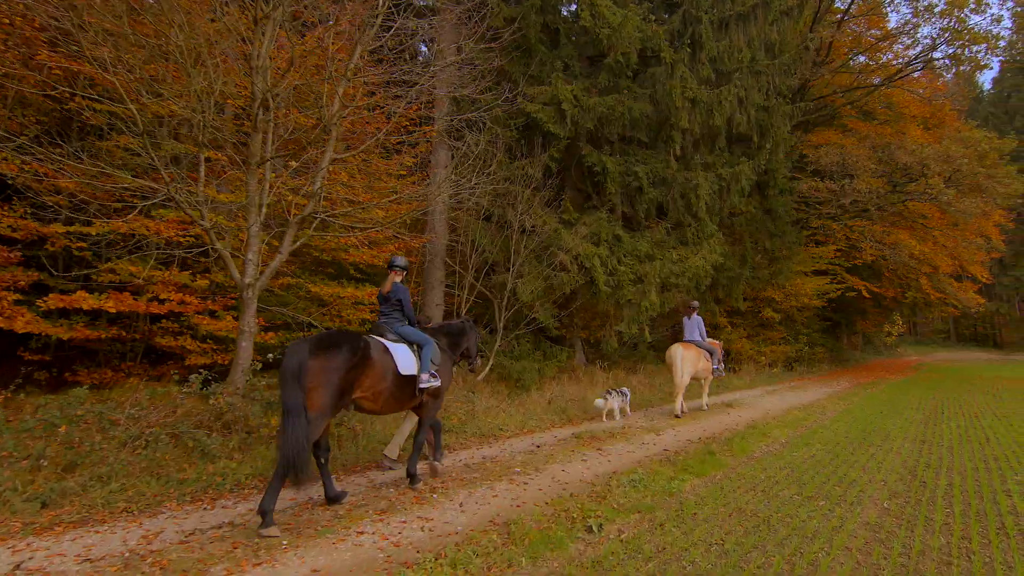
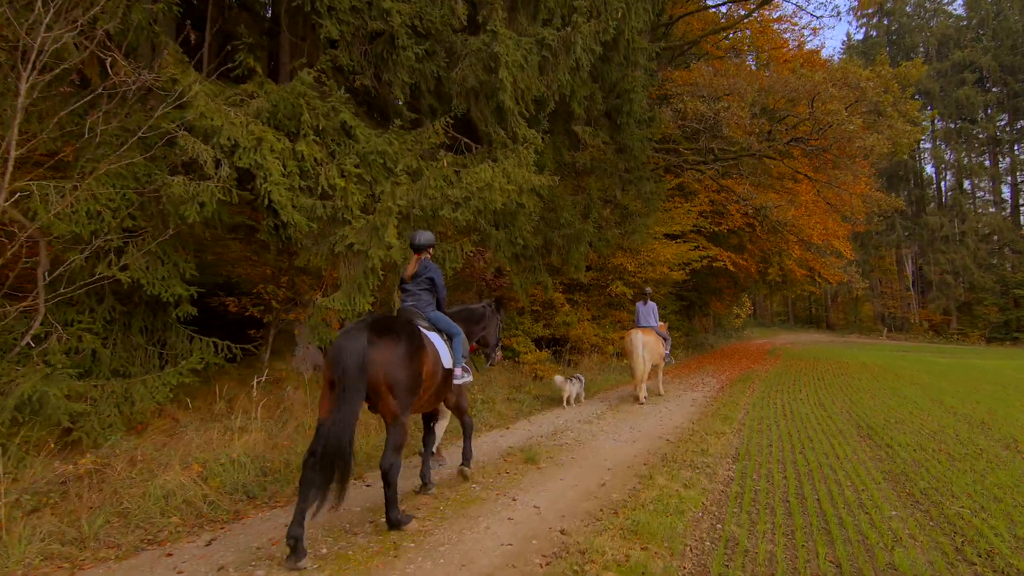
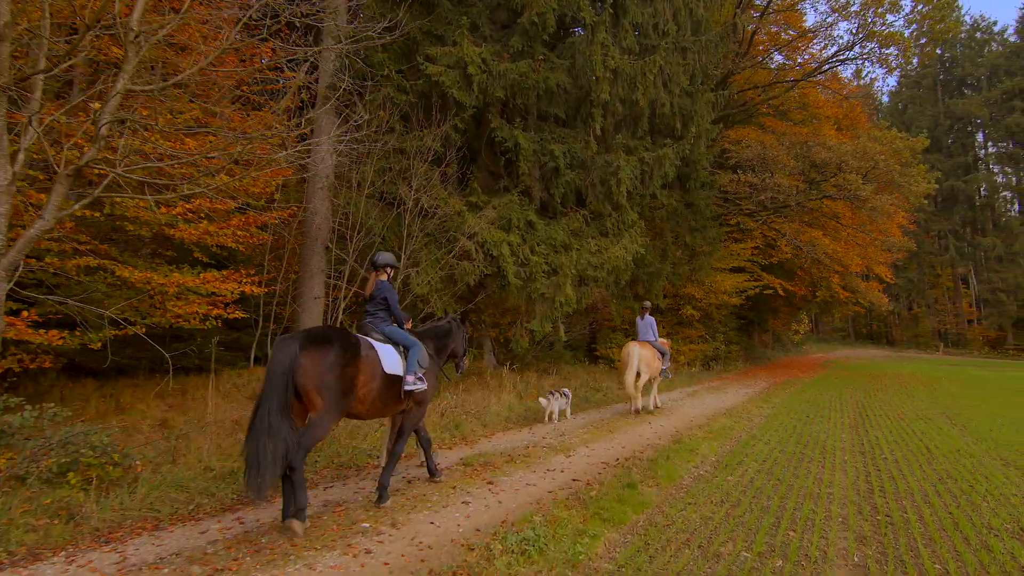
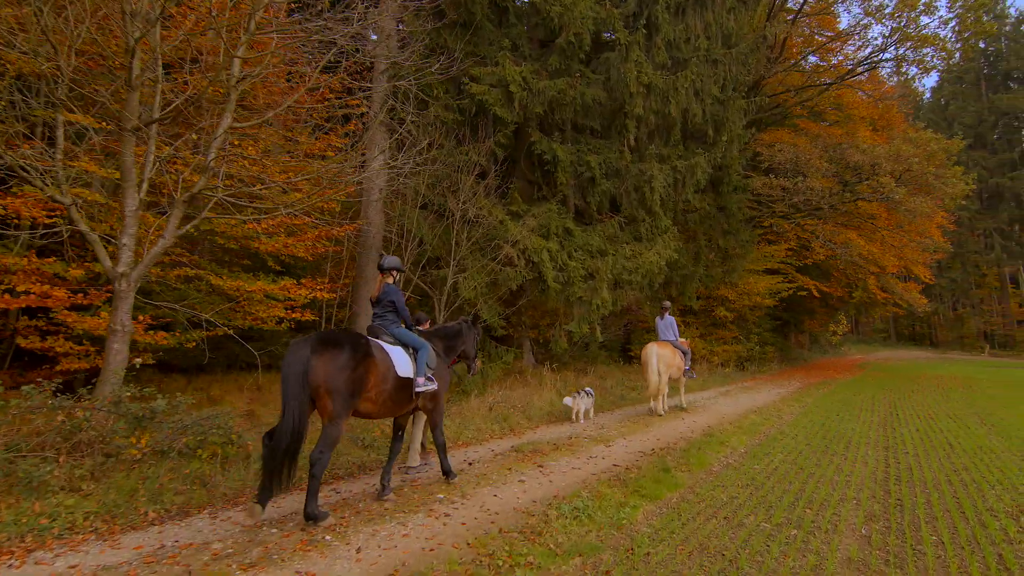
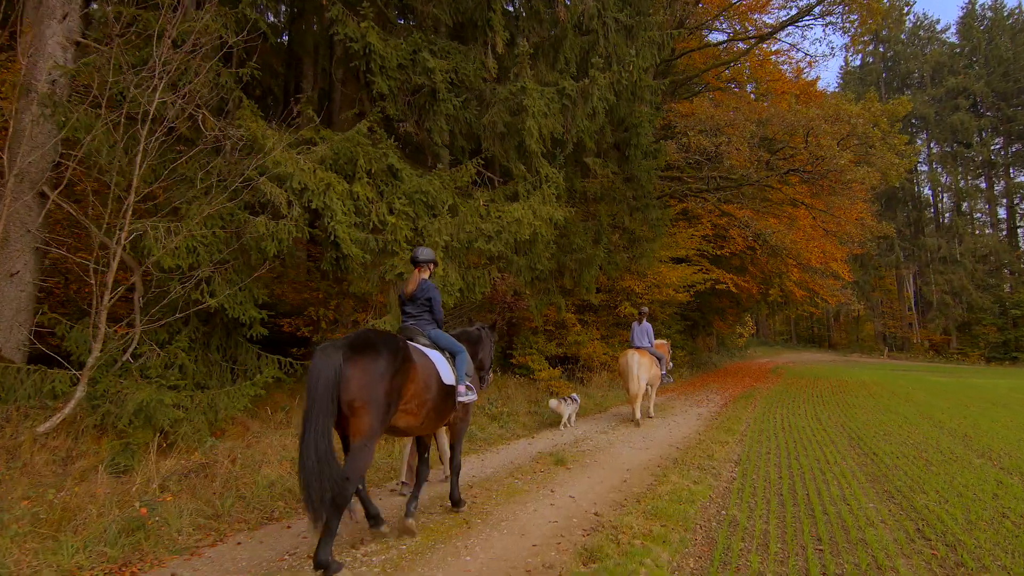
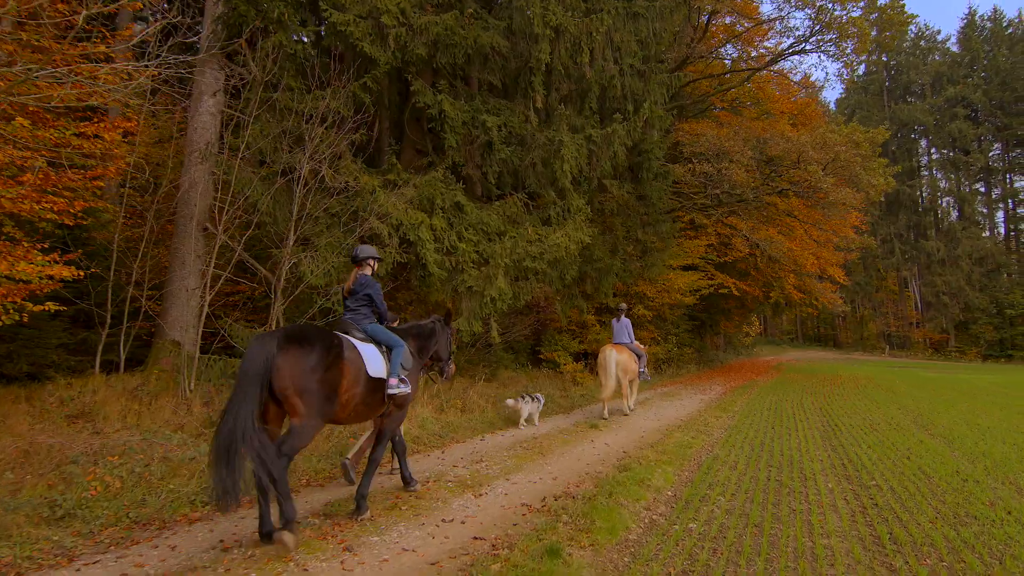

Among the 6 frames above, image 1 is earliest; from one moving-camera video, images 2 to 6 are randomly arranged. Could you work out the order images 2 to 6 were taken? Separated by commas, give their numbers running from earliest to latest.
4, 3, 6, 5, 2
